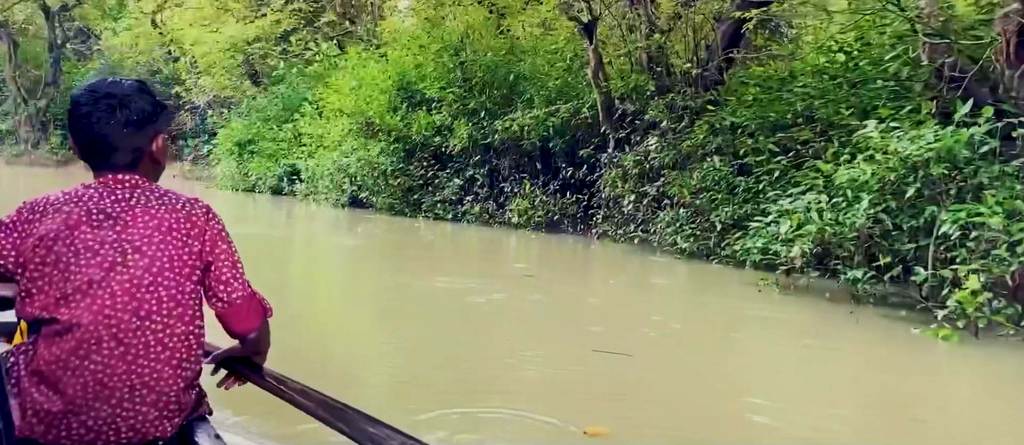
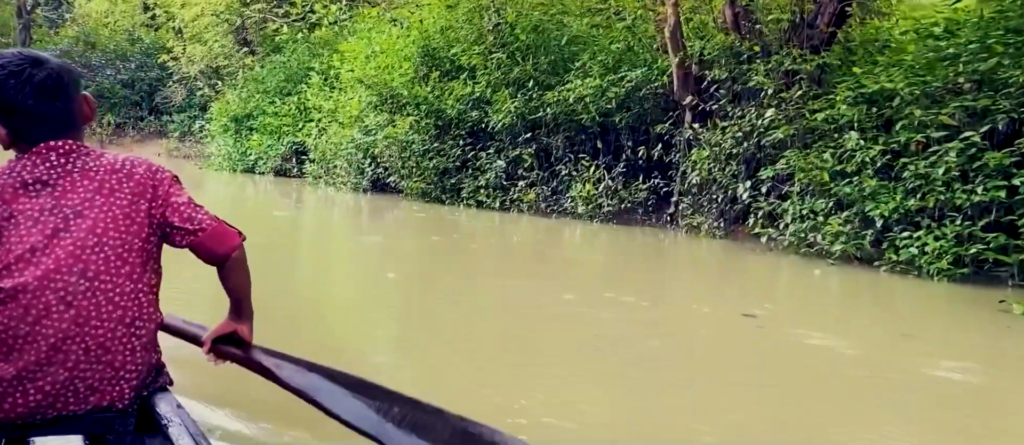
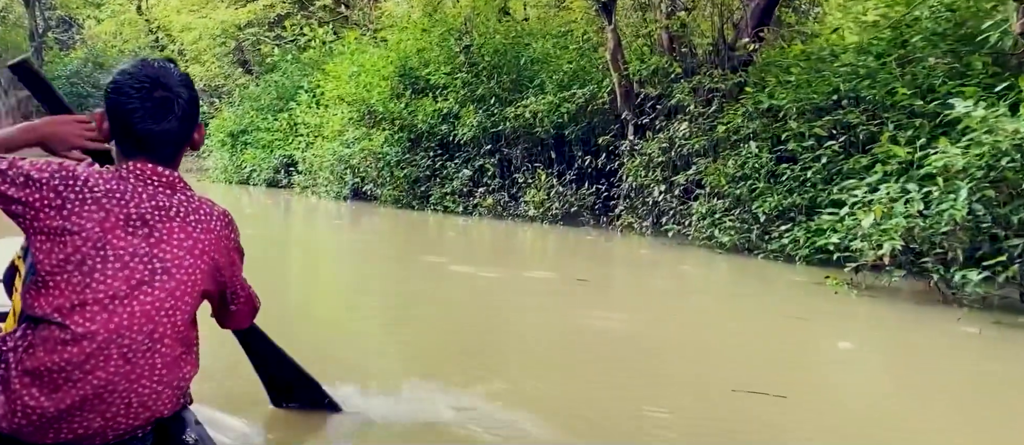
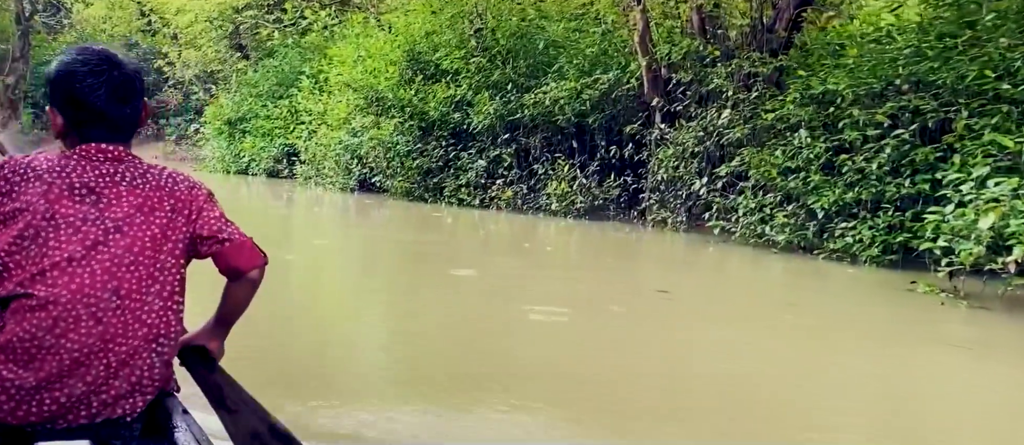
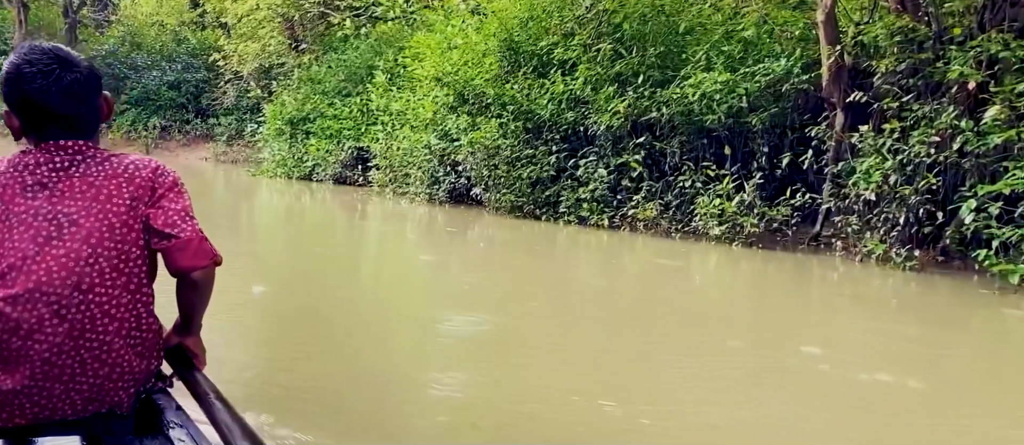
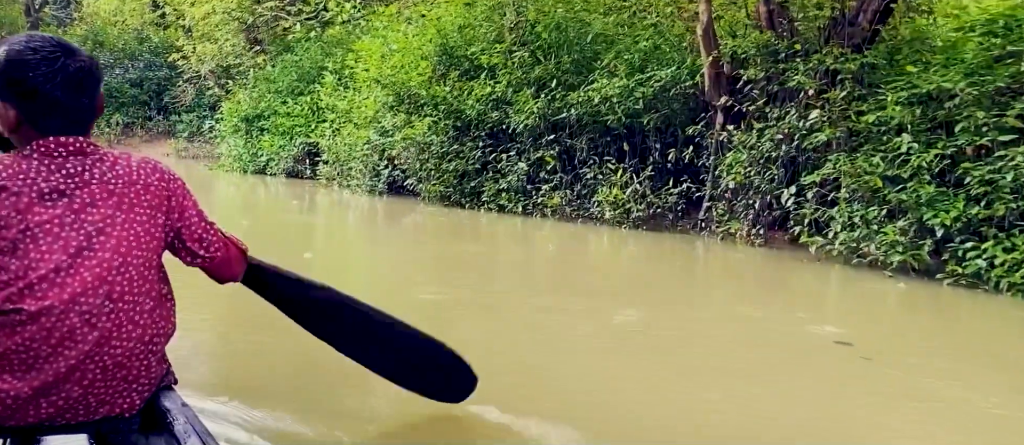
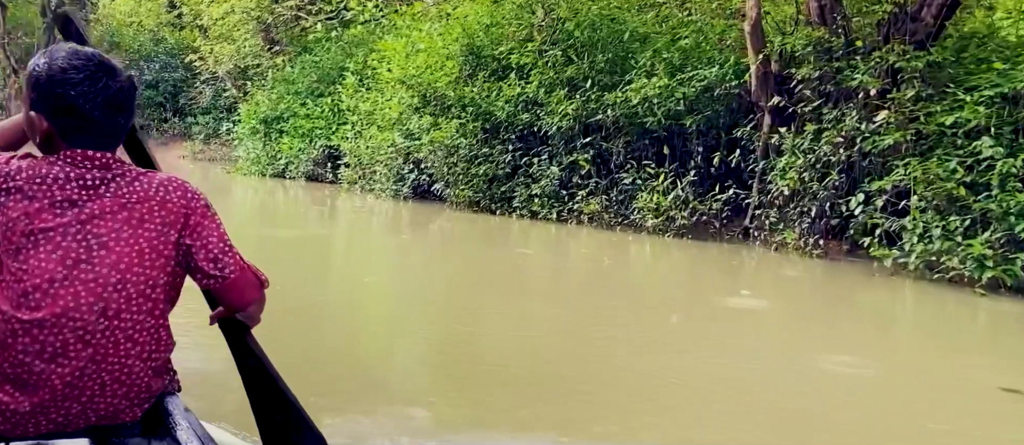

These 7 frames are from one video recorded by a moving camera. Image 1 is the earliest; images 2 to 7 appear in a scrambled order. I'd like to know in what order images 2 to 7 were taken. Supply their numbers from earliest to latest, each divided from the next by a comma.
3, 4, 2, 6, 7, 5
